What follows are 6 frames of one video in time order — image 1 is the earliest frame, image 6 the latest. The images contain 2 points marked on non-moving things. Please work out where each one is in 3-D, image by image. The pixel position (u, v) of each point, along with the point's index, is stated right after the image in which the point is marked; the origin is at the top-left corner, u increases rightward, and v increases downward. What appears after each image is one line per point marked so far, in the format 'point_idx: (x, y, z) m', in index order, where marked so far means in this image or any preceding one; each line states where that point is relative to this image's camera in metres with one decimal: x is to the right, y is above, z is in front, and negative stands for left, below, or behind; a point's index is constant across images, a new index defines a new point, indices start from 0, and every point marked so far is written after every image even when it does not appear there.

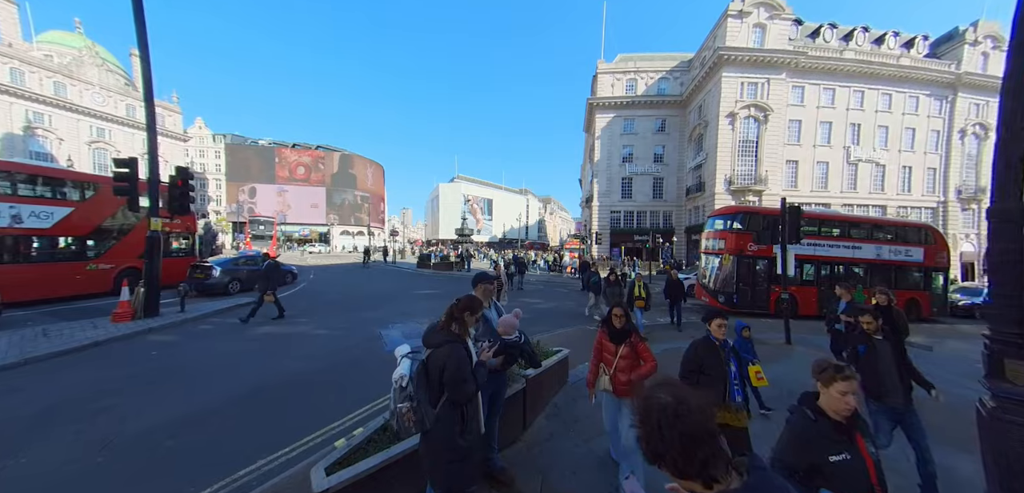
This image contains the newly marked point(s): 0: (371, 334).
0: (-3.5, -2.1, +7.8) m
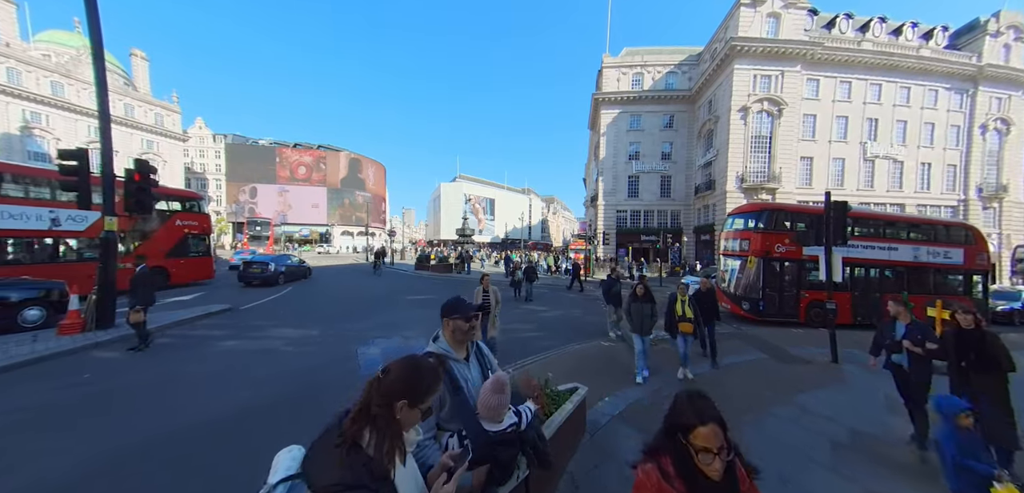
0: (-3.5, -2.2, +6.8) m
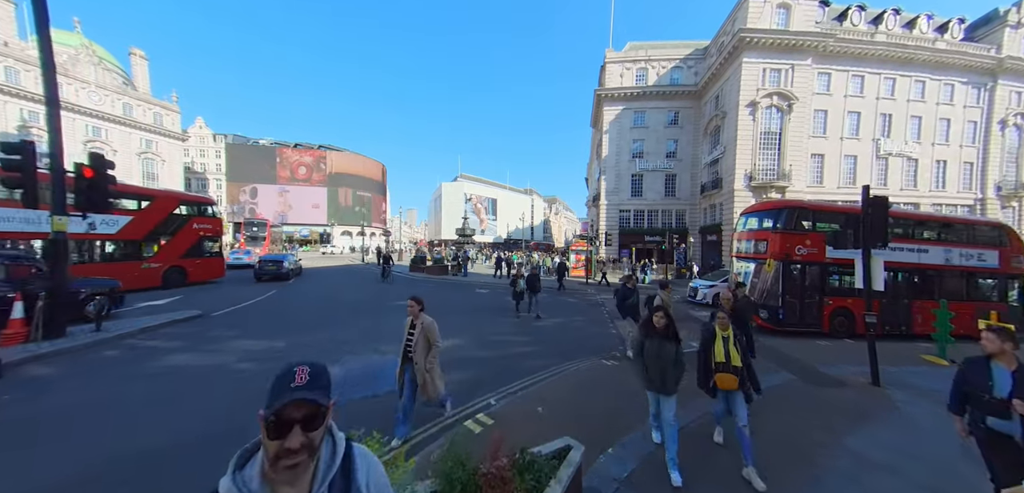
0: (-3.7, -2.2, +6.0) m
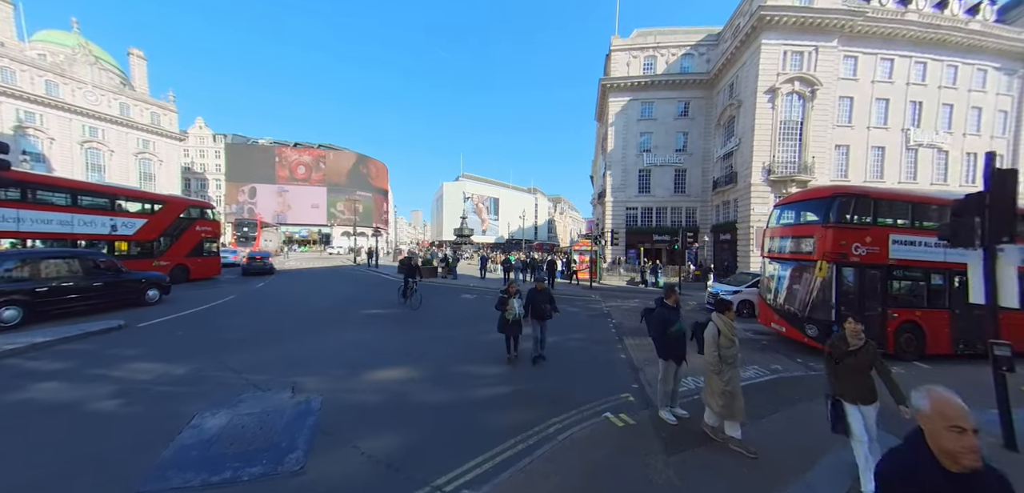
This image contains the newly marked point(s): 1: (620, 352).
0: (-4.1, -2.2, +4.4) m
1: (+2.0, -2.0, +6.2) m
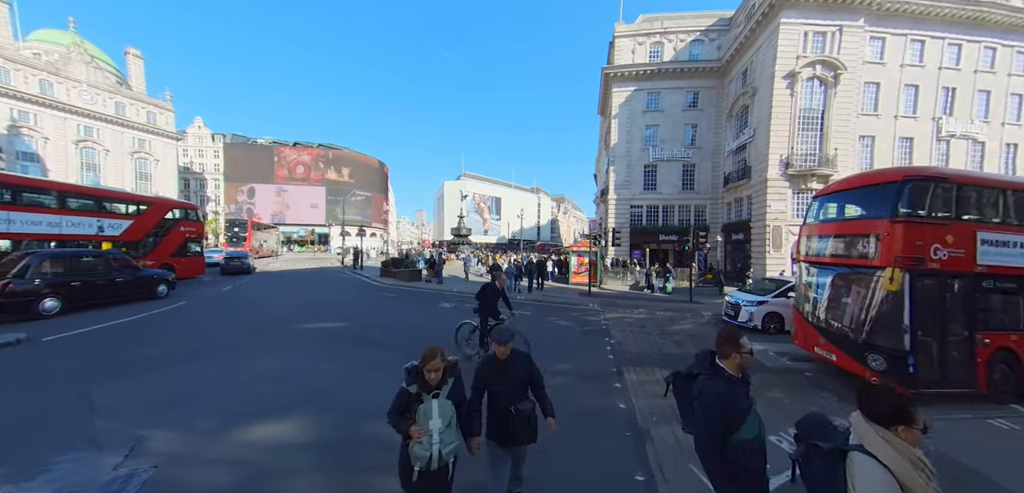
0: (-4.7, -2.3, +2.8) m
1: (+1.4, -2.0, +4.5) m
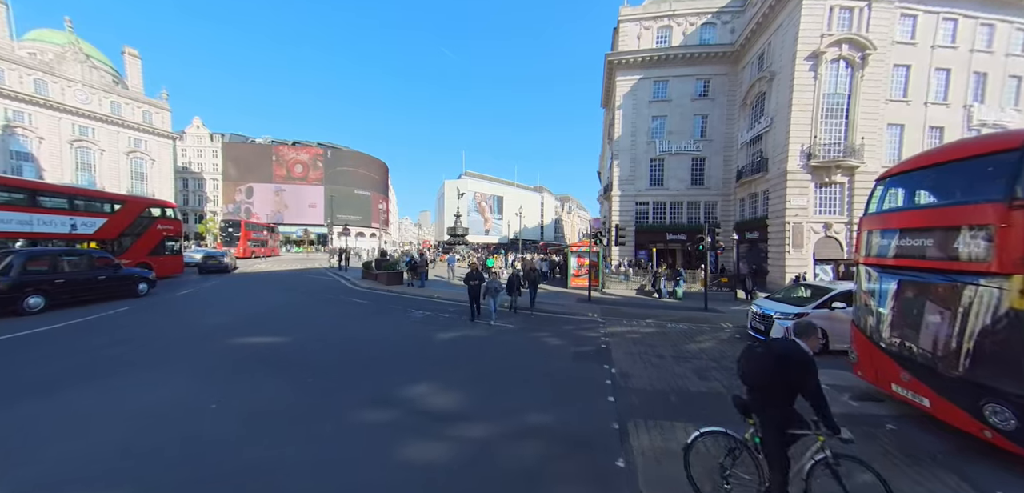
0: (-5.2, -2.3, +1.2) m
1: (+0.9, -2.0, +2.8) m
